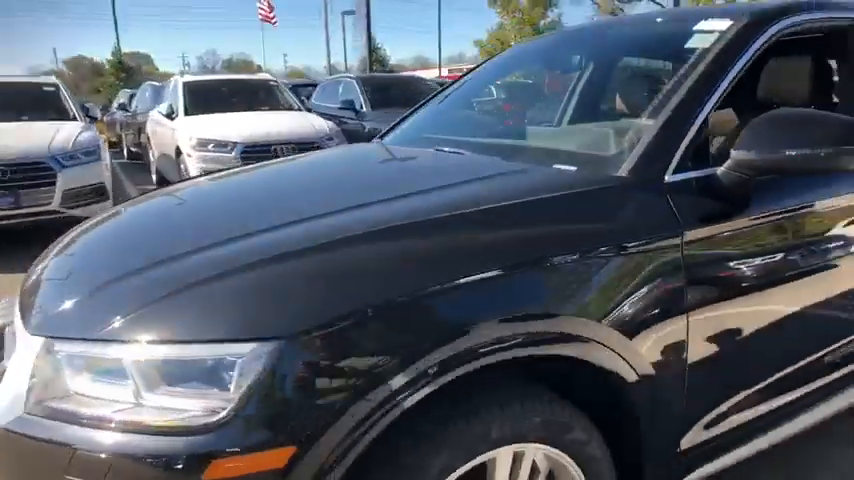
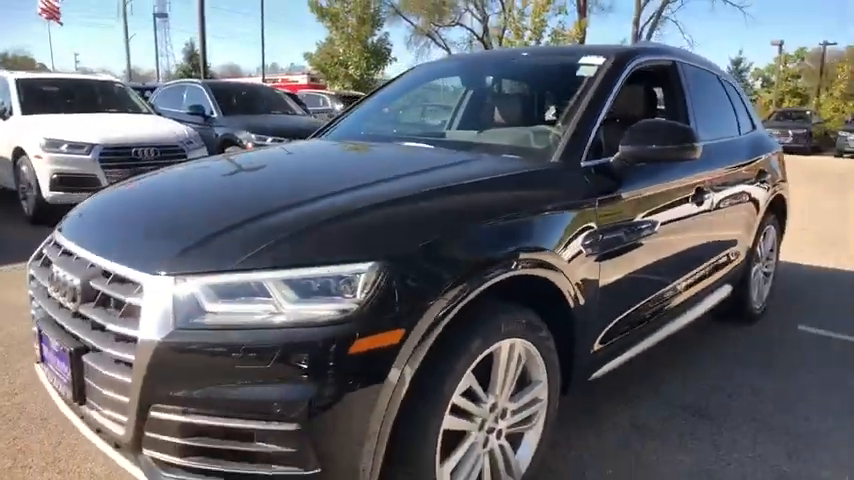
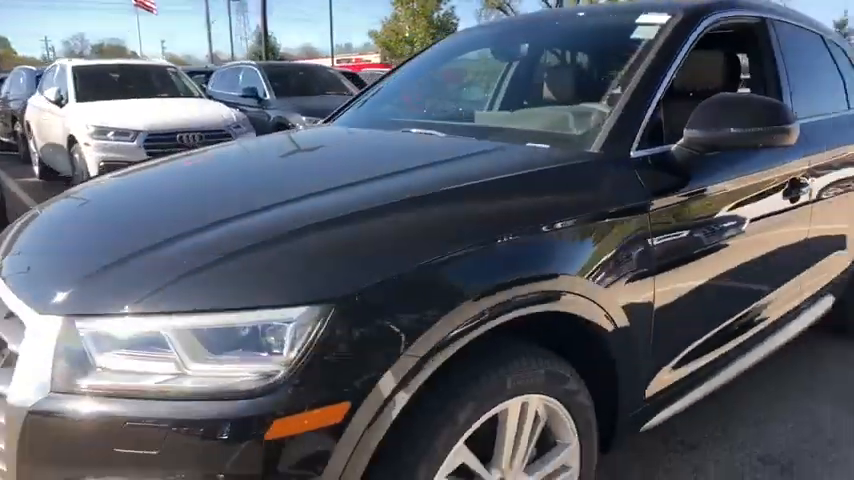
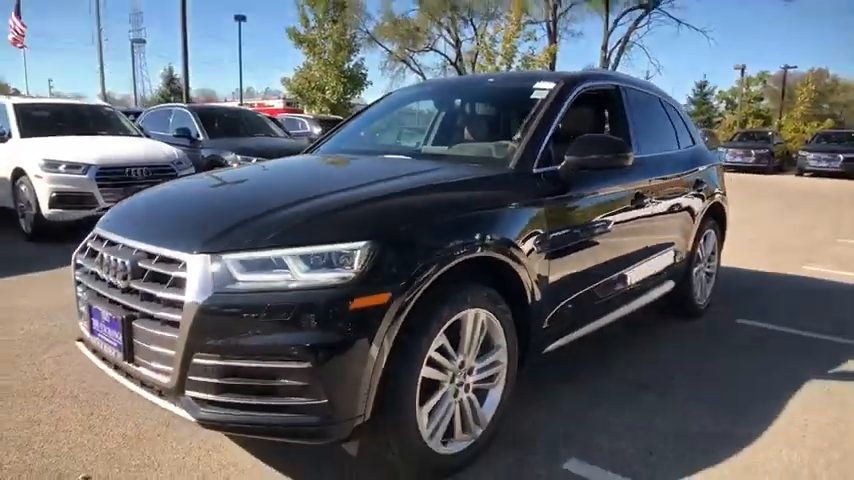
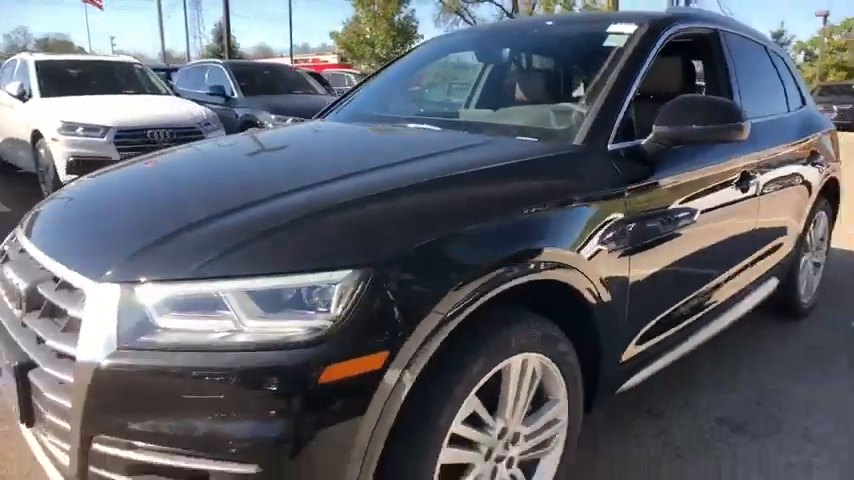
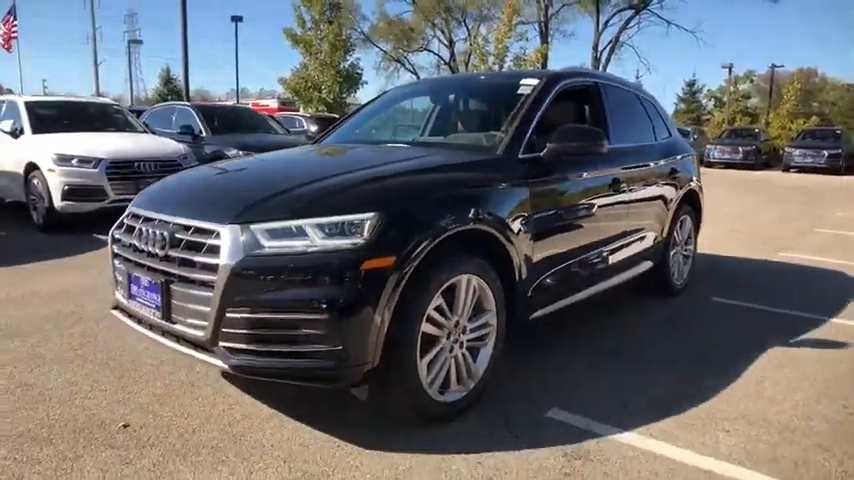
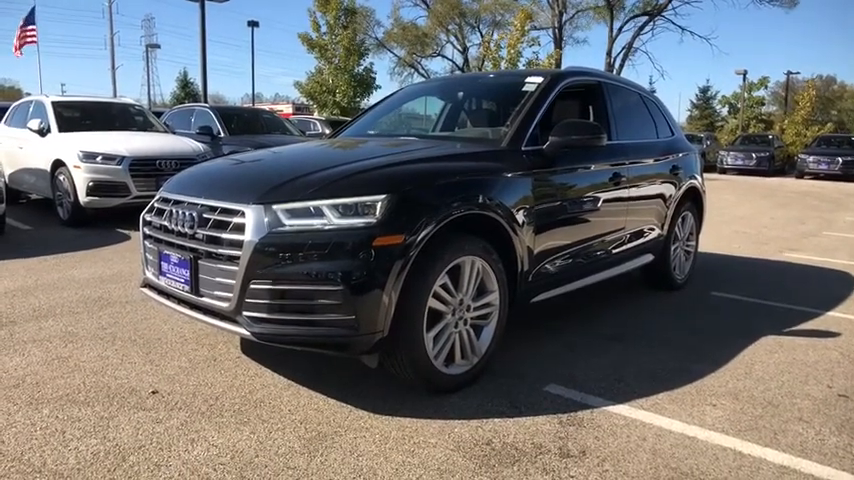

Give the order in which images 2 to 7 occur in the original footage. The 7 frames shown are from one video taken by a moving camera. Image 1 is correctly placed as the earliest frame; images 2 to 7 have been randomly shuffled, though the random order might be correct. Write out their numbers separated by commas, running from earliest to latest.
3, 5, 2, 4, 6, 7
